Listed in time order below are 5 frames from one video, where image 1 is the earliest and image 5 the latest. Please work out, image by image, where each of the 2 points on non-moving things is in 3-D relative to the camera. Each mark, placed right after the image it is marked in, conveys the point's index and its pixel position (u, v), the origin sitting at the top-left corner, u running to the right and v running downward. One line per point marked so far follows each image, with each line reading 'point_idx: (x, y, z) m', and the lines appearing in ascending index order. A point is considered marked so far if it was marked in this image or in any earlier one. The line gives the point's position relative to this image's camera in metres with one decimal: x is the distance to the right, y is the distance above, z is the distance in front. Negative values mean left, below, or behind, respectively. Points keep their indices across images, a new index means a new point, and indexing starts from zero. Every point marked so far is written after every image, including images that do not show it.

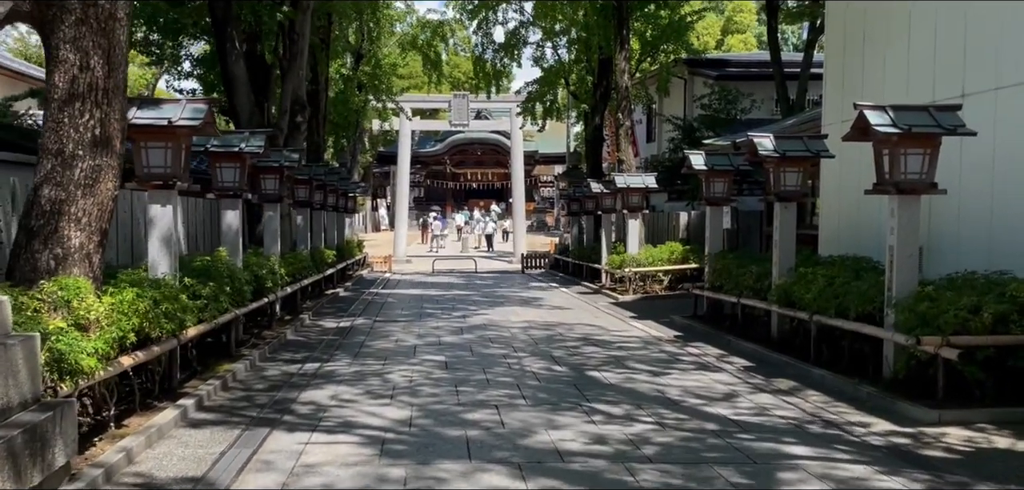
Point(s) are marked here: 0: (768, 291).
0: (+3.6, -0.7, +12.6) m
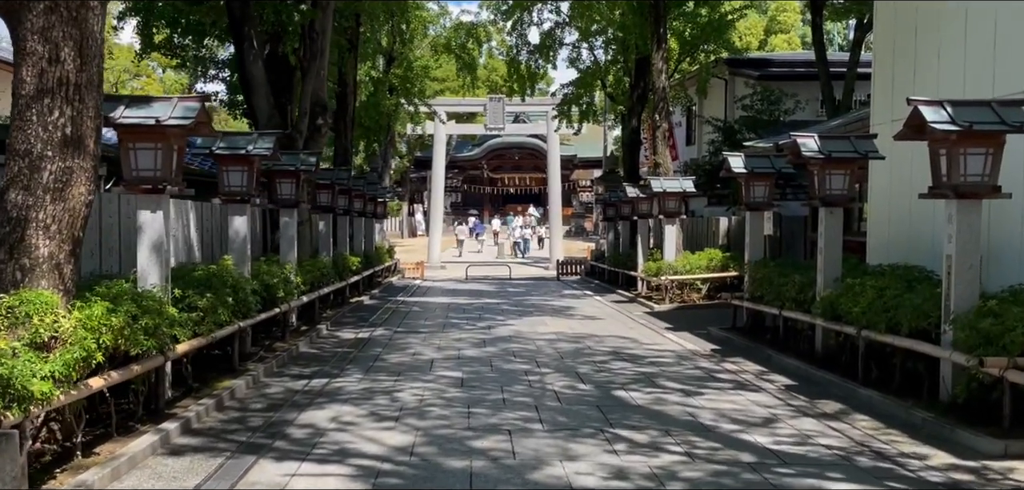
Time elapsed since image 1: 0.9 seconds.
0: (+3.9, -0.8, +11.7) m
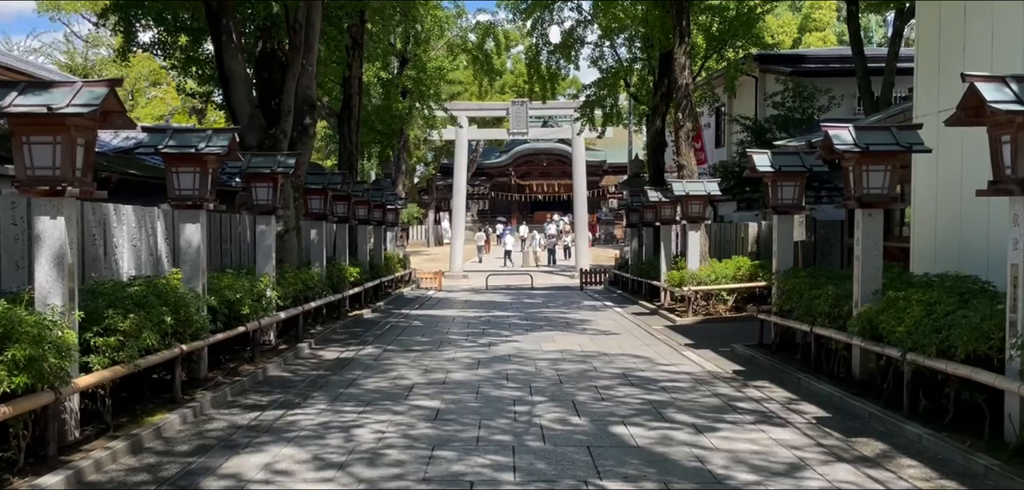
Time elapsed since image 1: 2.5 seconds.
0: (+3.8, -0.8, +10.1) m
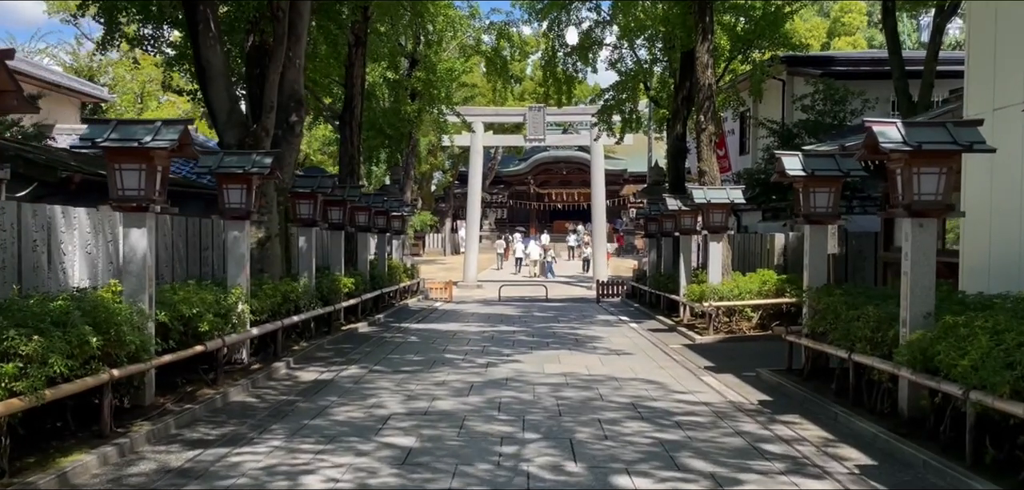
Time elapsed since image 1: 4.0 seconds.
0: (+3.7, -1.0, +8.7) m
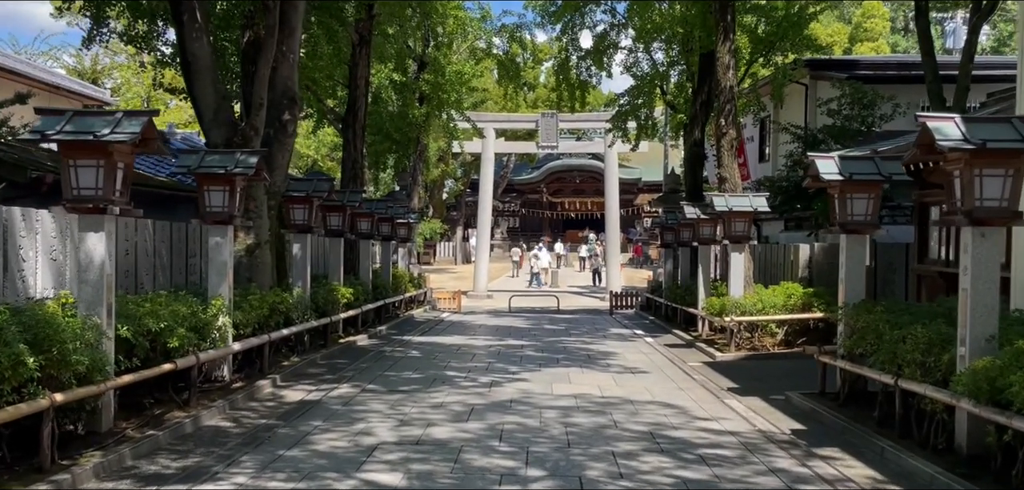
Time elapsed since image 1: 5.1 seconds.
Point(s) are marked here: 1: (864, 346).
0: (+3.7, -1.1, +7.6) m
1: (+3.7, -1.0, +9.4) m
